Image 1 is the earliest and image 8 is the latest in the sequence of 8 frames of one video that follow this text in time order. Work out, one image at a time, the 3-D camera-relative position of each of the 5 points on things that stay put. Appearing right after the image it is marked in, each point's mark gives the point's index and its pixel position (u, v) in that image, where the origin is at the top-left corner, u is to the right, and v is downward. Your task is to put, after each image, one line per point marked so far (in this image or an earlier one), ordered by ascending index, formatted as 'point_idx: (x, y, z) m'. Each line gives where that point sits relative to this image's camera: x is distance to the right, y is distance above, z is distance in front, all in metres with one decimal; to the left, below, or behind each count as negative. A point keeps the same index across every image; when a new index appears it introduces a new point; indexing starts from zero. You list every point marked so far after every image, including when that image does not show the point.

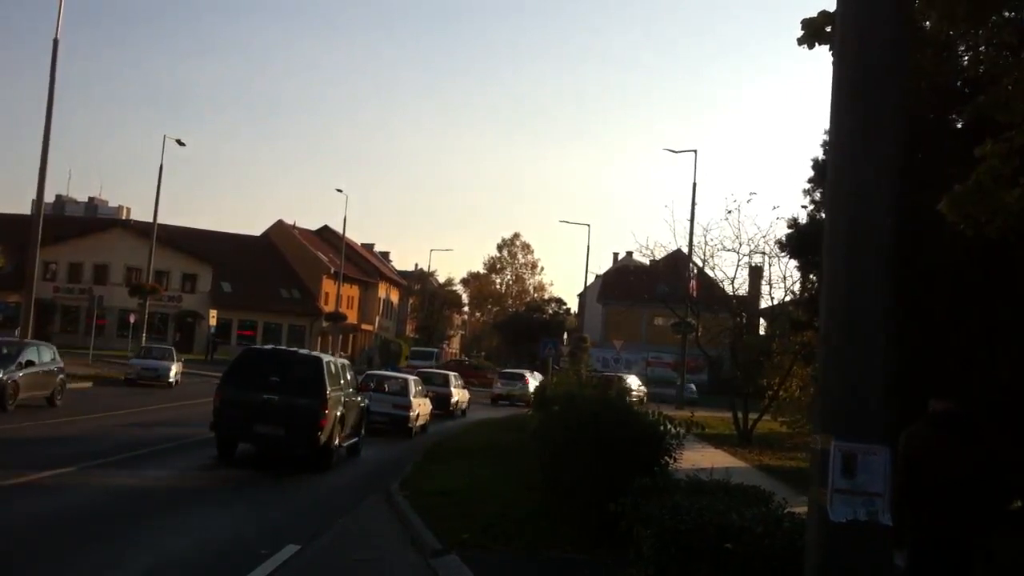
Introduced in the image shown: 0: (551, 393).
0: (+0.8, -1.8, +19.9) m
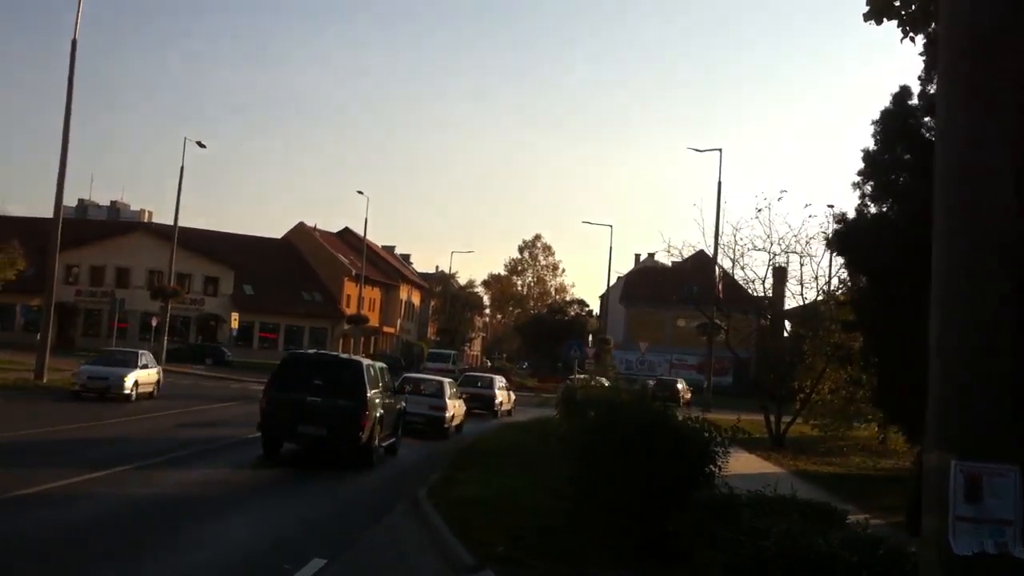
0: (+1.3, -1.8, +19.4) m
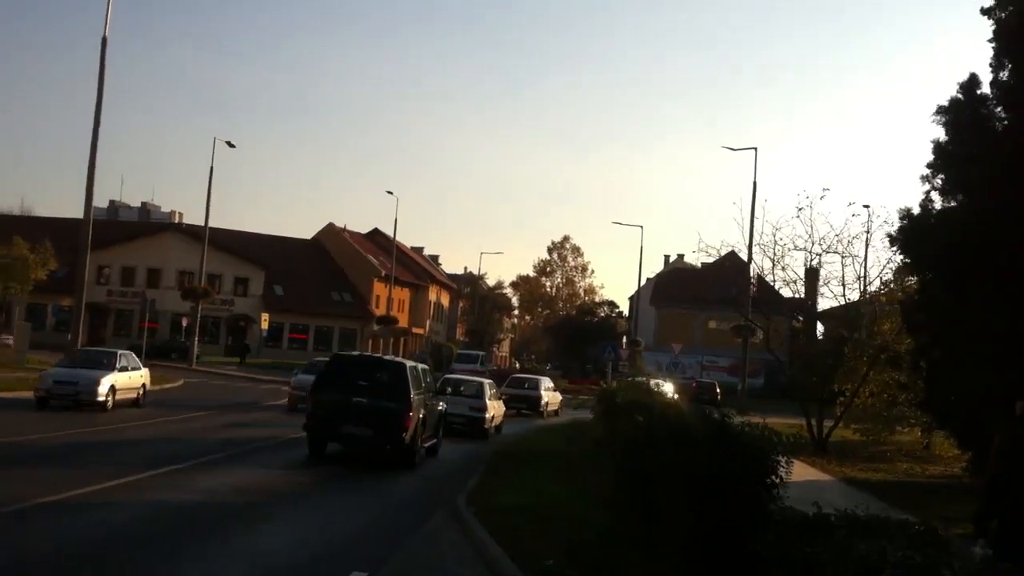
0: (+1.9, -1.8, +18.8) m
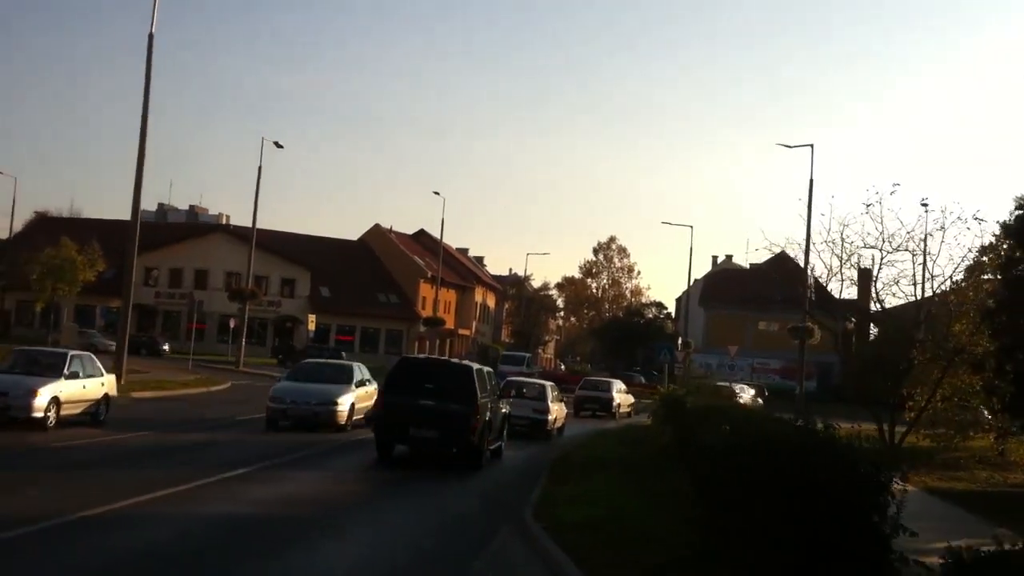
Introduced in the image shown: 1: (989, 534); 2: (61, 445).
0: (+2.9, -1.8, +17.9) m
1: (+6.0, -3.0, +14.3) m
2: (-7.1, -2.5, +18.1) m
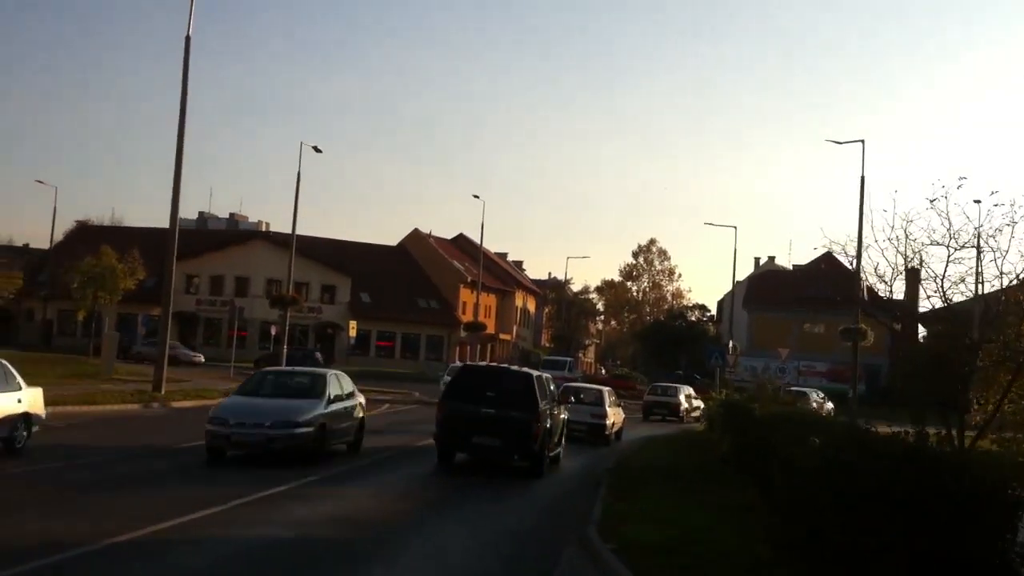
0: (+3.7, -1.8, +17.0) m
1: (+6.7, -3.0, +13.3) m
2: (-6.3, -2.6, +17.5) m
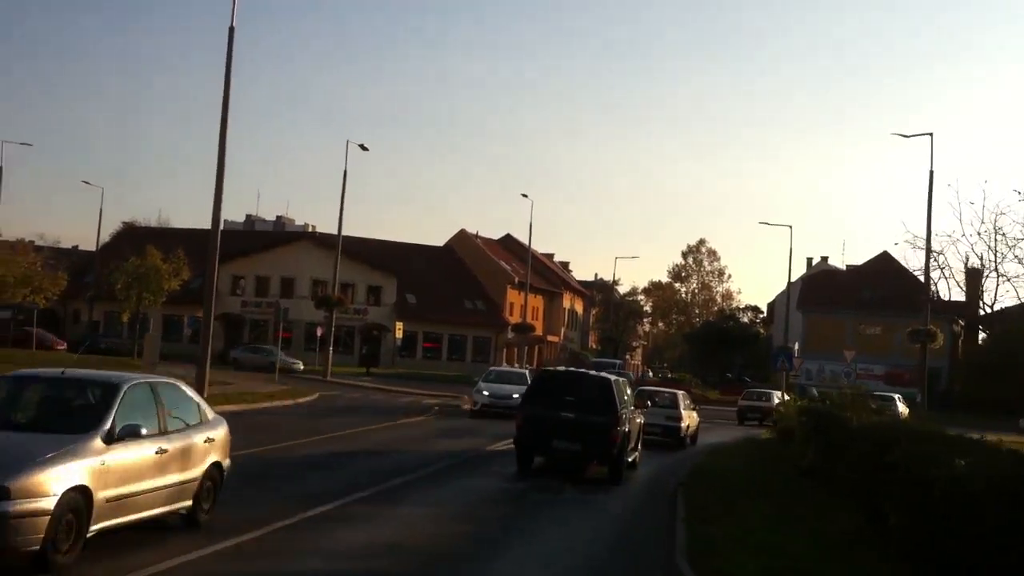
0: (+4.6, -1.7, +15.4) m
1: (+7.4, -2.9, +11.6) m
2: (-5.4, -2.6, +16.3) m
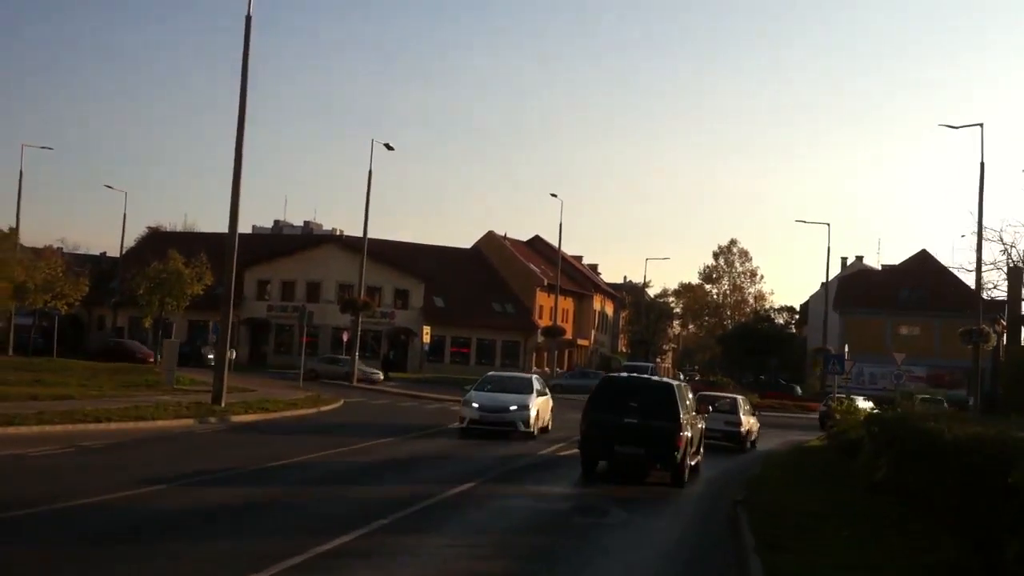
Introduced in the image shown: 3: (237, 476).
0: (+5.1, -1.7, +13.7) m
1: (+7.8, -2.8, +9.8) m
2: (-4.9, -2.6, +14.8) m
3: (-4.4, -2.8, +17.5) m
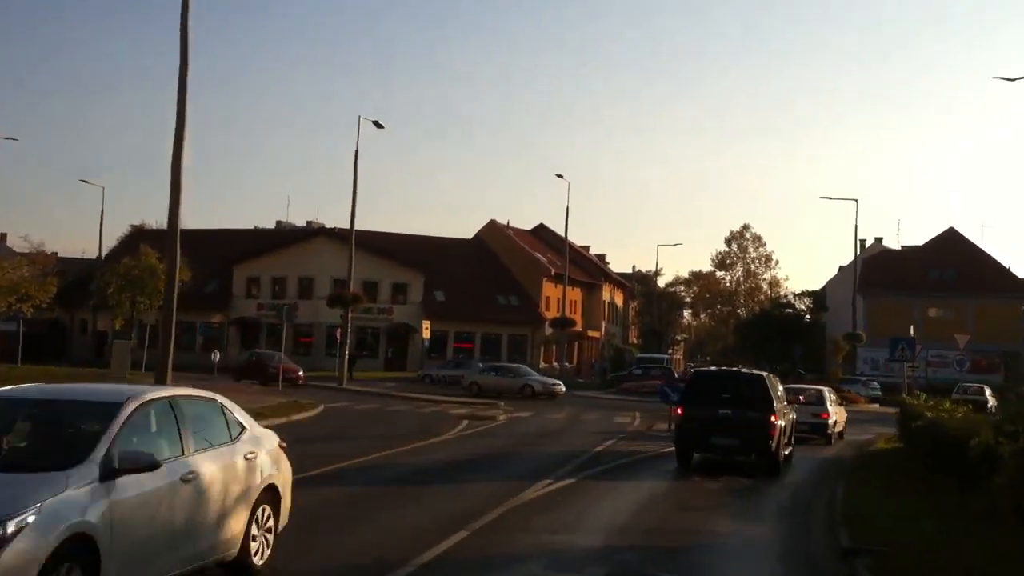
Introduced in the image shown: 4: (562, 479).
0: (+5.1, -1.2, +9.0) m
1: (+7.8, -2.3, +5.1) m
2: (-4.8, -2.4, +10.2) m
3: (-4.3, -2.6, +12.9) m
4: (+0.5, -3.0, +17.7) m
